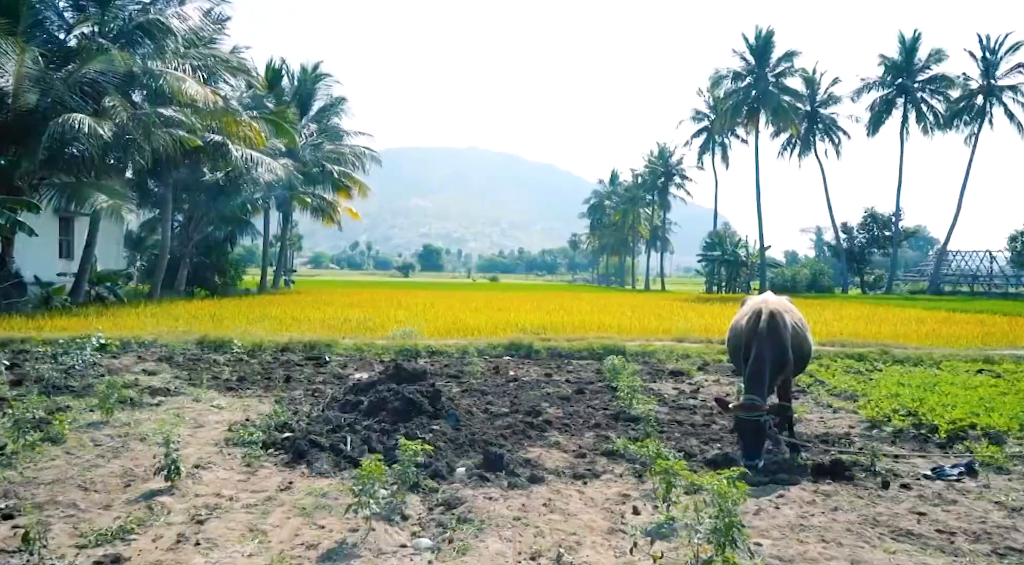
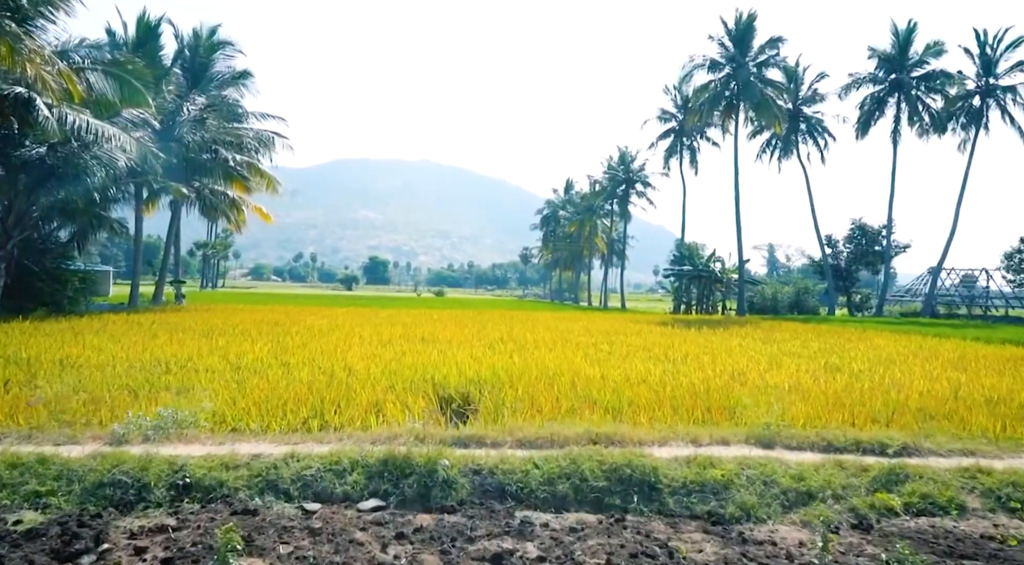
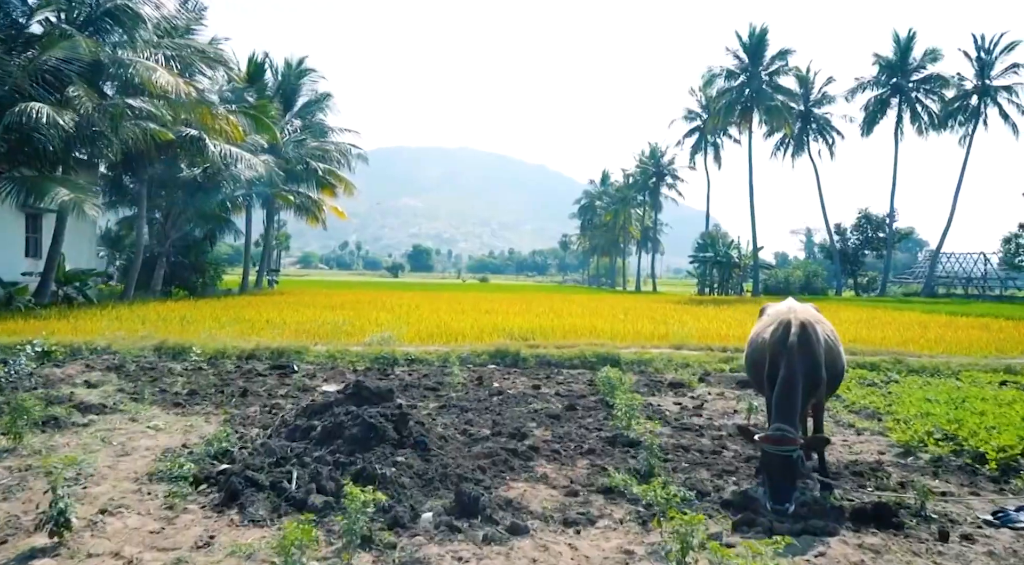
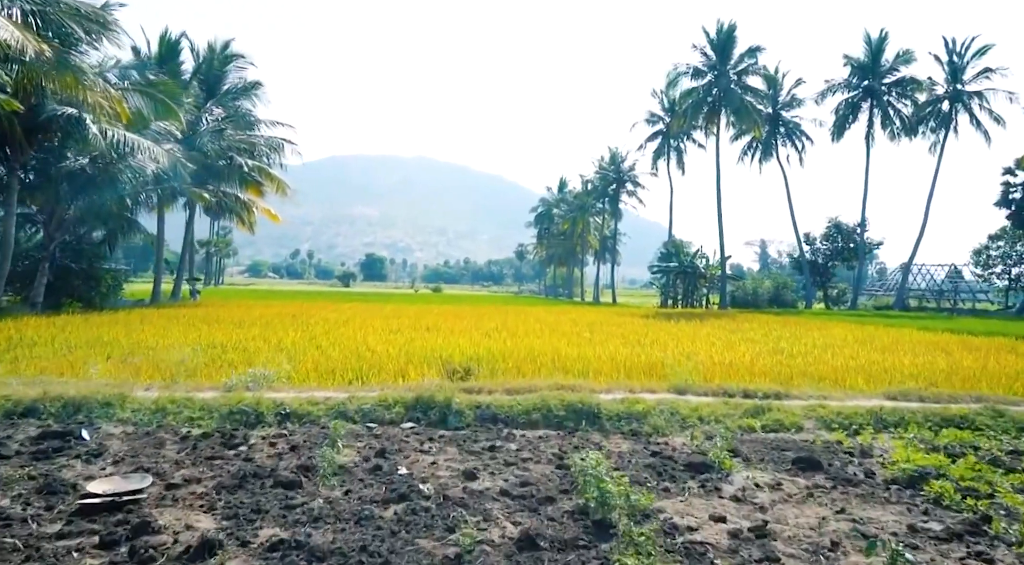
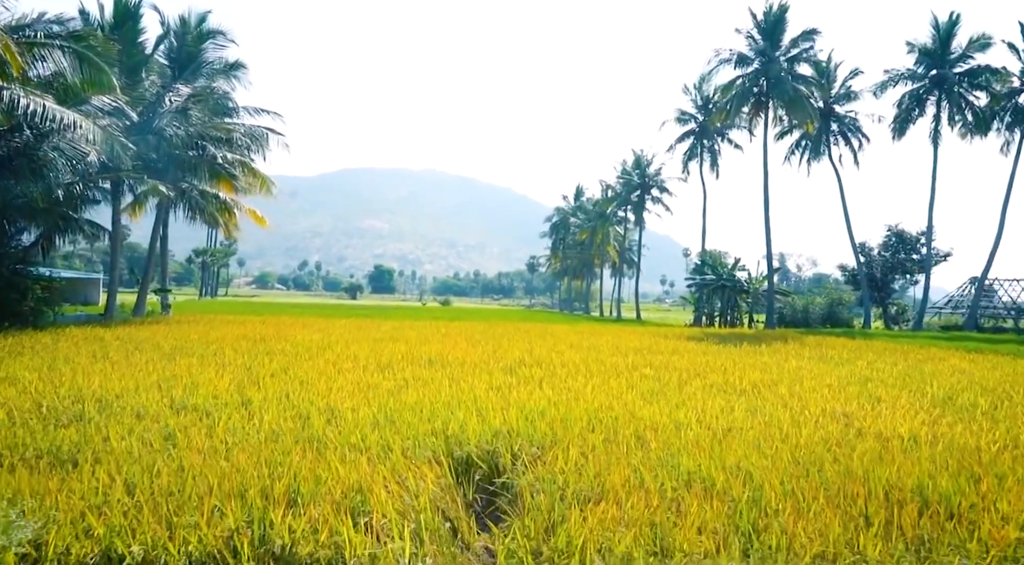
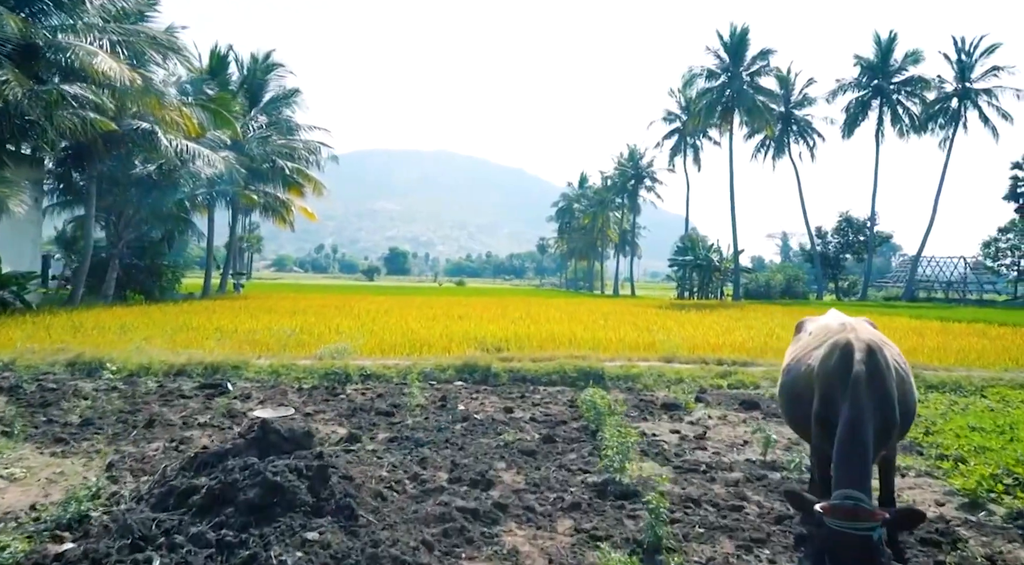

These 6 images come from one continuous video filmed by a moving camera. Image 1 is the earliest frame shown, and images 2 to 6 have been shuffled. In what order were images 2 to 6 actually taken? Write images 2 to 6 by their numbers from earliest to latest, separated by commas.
3, 6, 4, 2, 5
